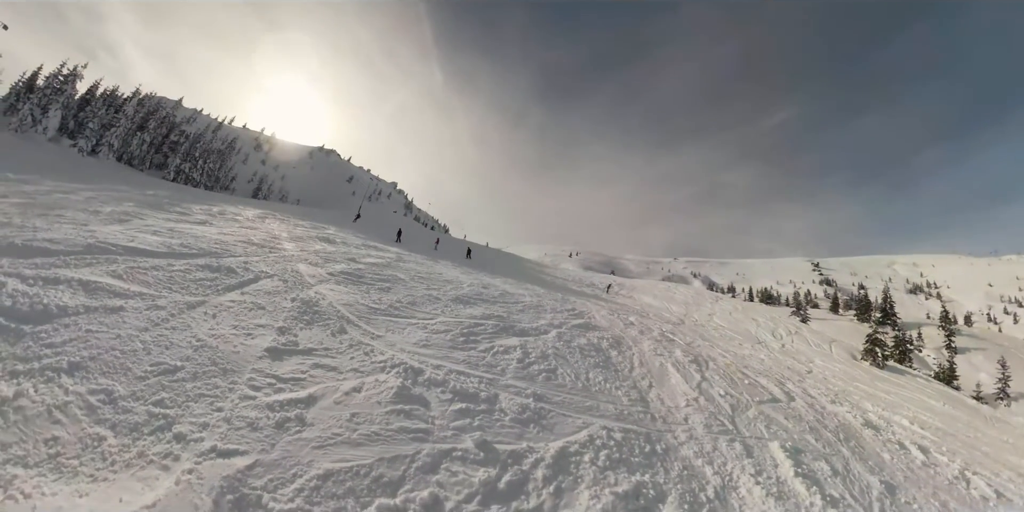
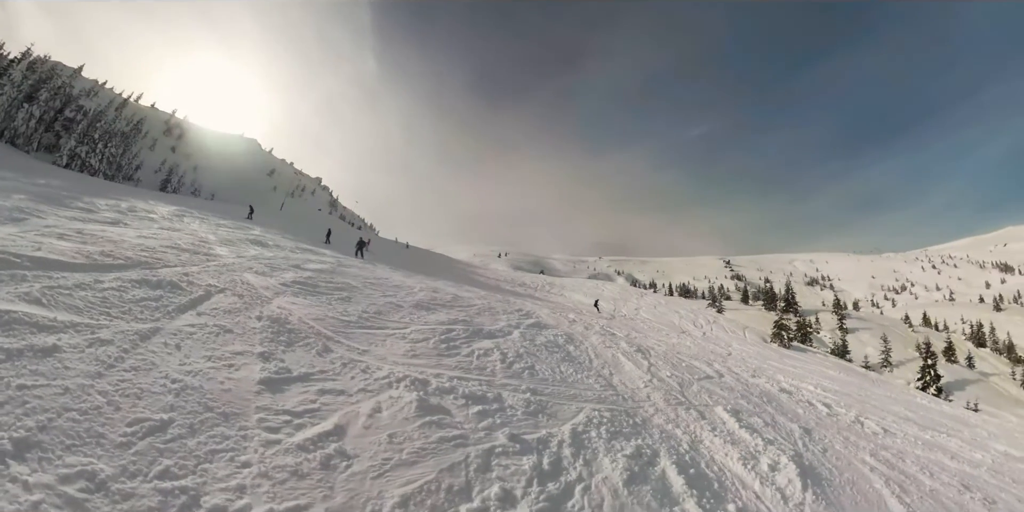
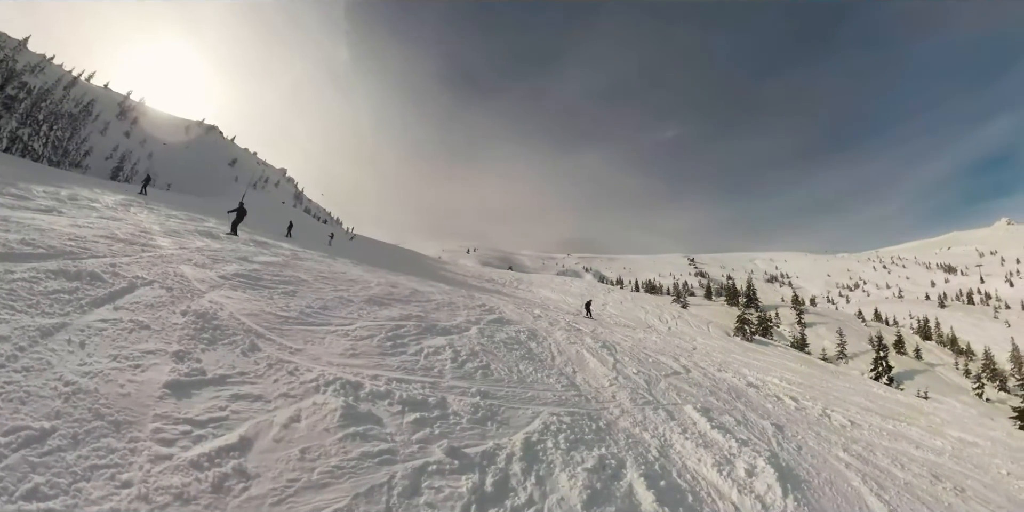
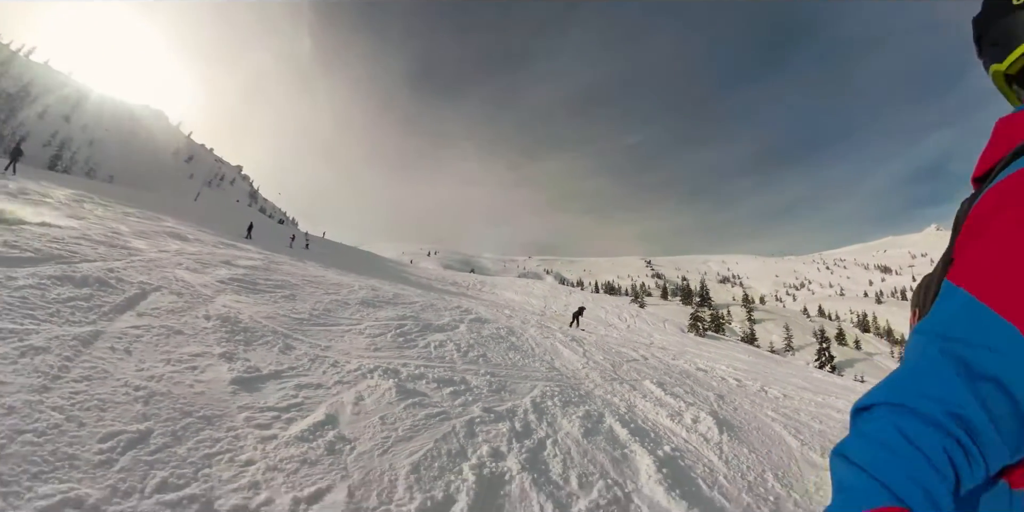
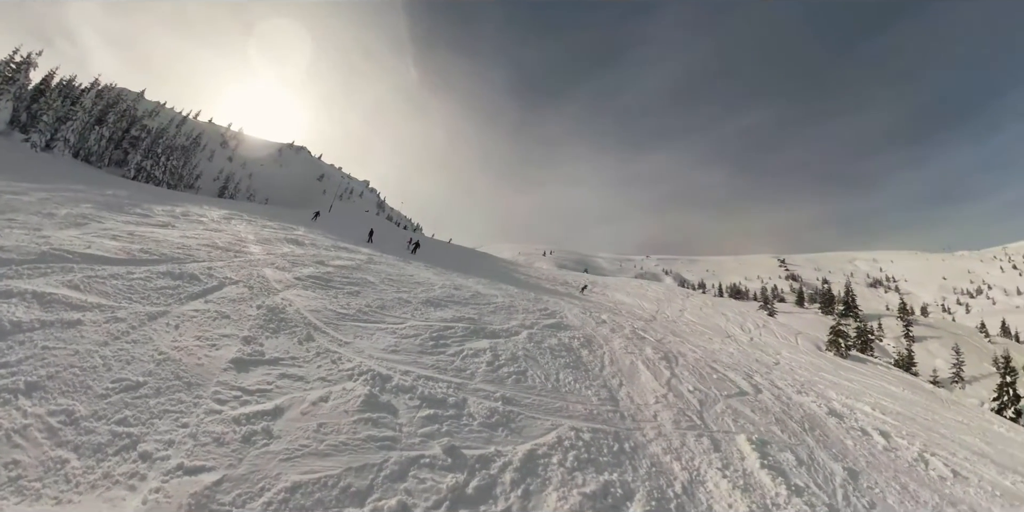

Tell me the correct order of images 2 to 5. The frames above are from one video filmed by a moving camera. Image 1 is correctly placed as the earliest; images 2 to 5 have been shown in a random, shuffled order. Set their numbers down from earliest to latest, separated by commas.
5, 2, 3, 4
